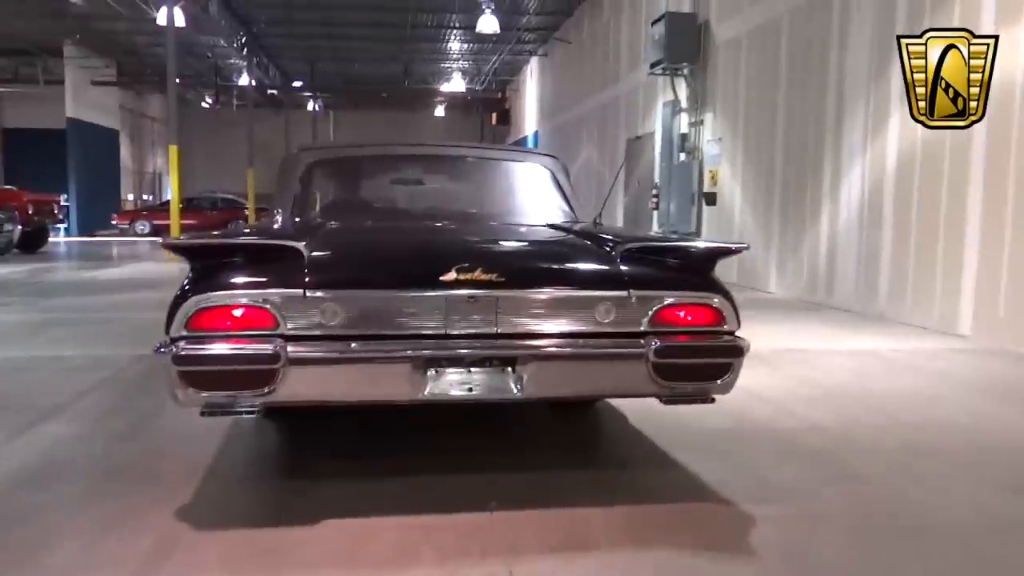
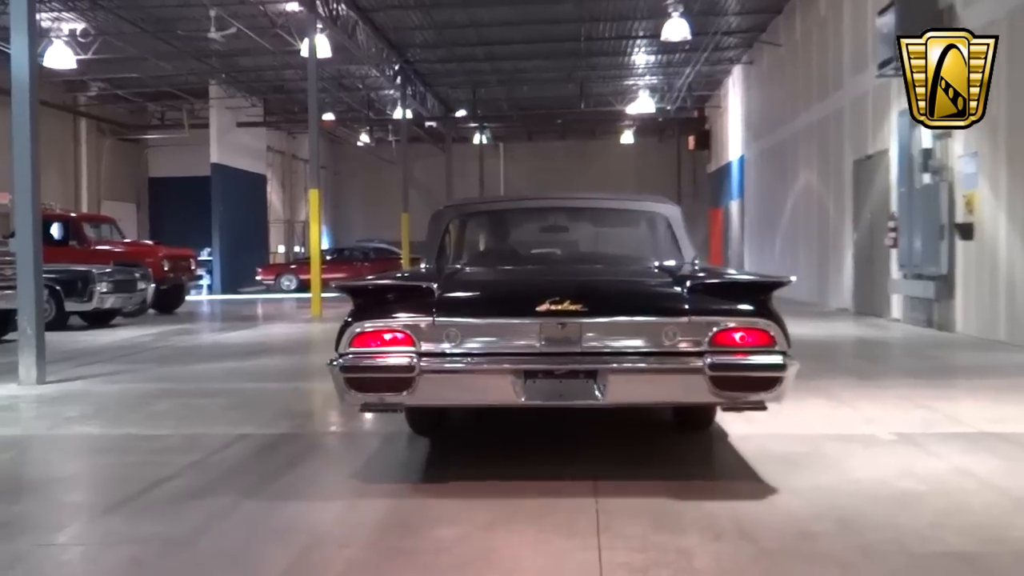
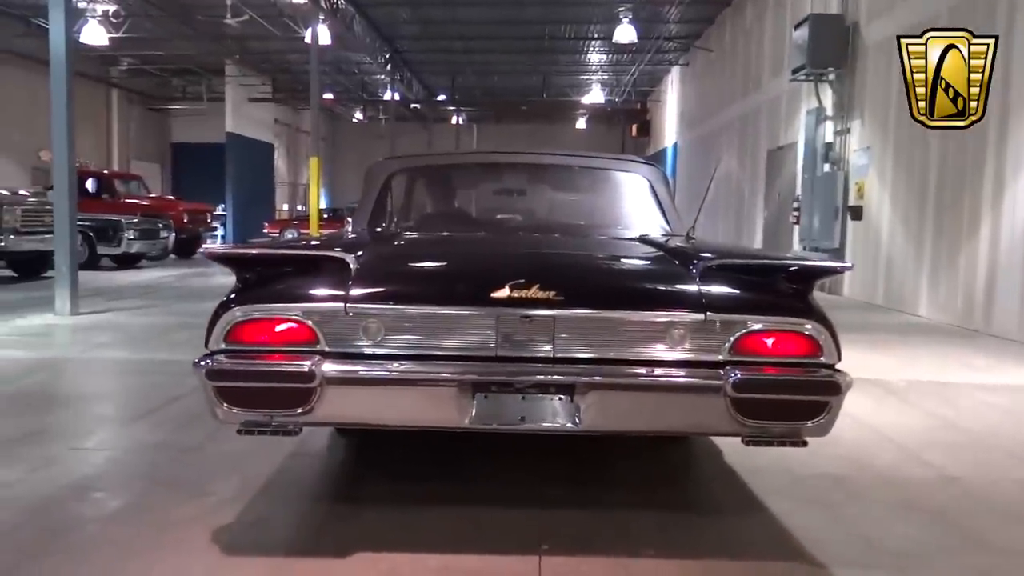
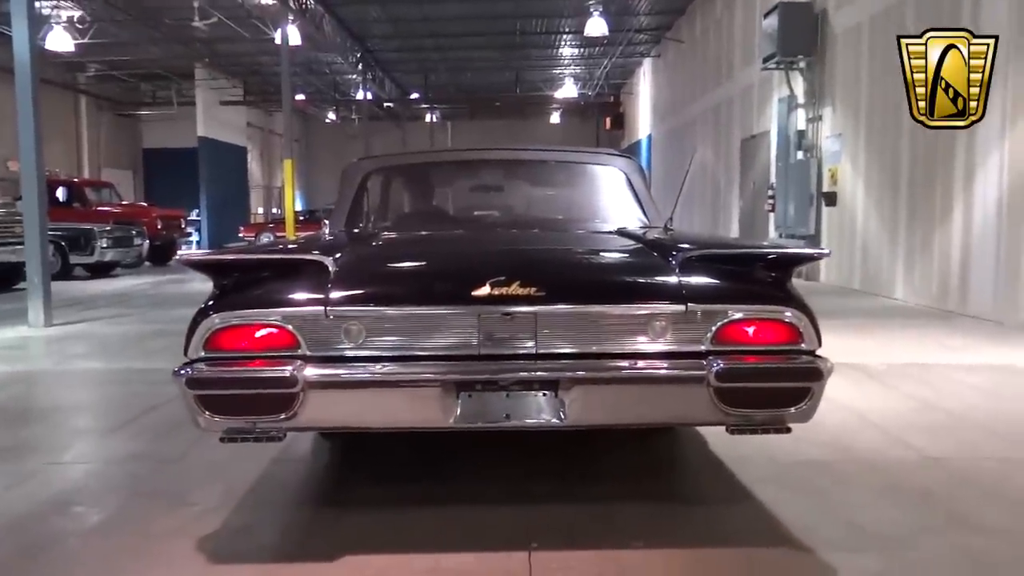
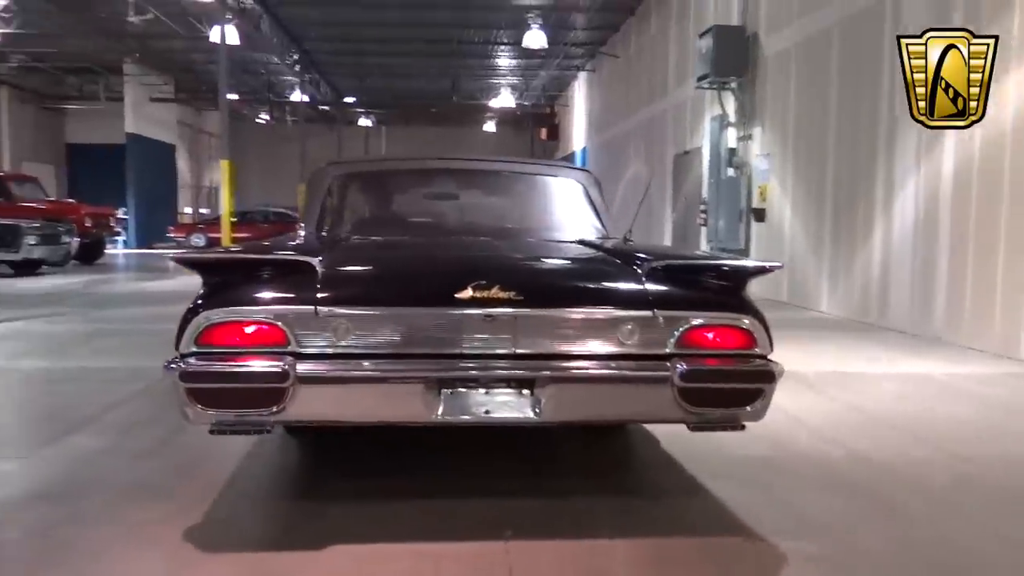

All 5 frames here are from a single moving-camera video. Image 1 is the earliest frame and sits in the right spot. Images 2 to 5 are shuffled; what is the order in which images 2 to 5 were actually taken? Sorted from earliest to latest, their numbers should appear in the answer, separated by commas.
5, 3, 4, 2
